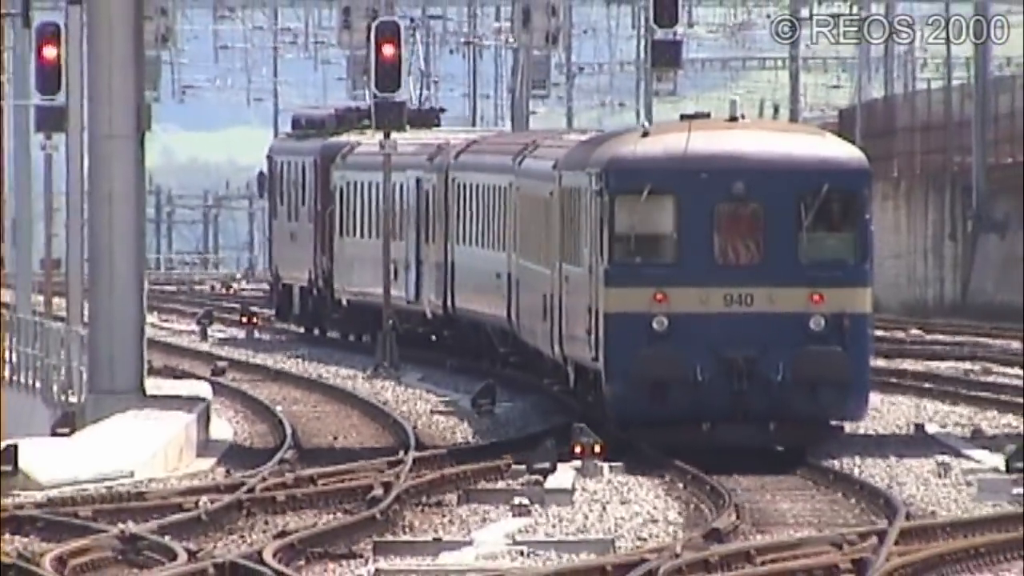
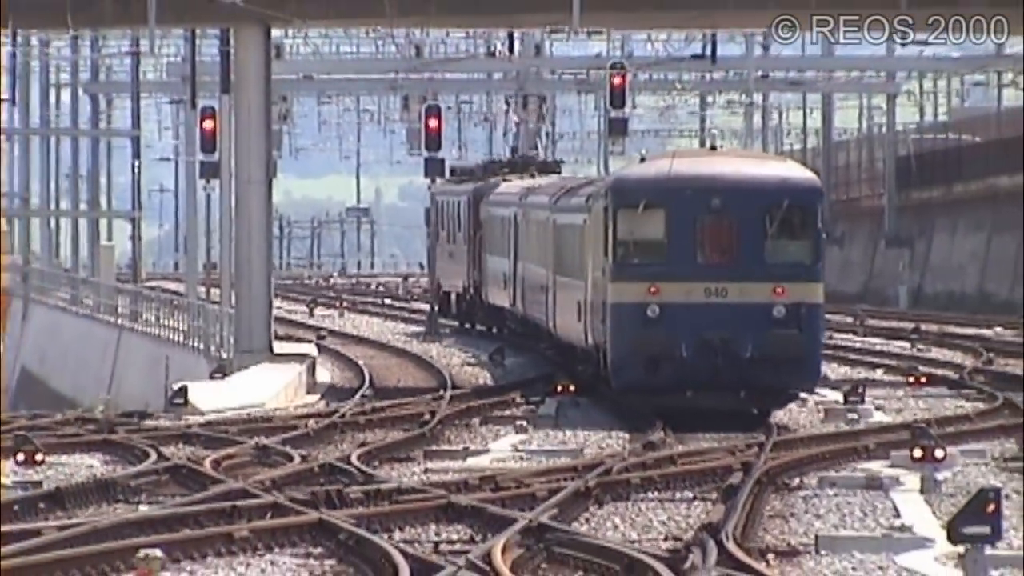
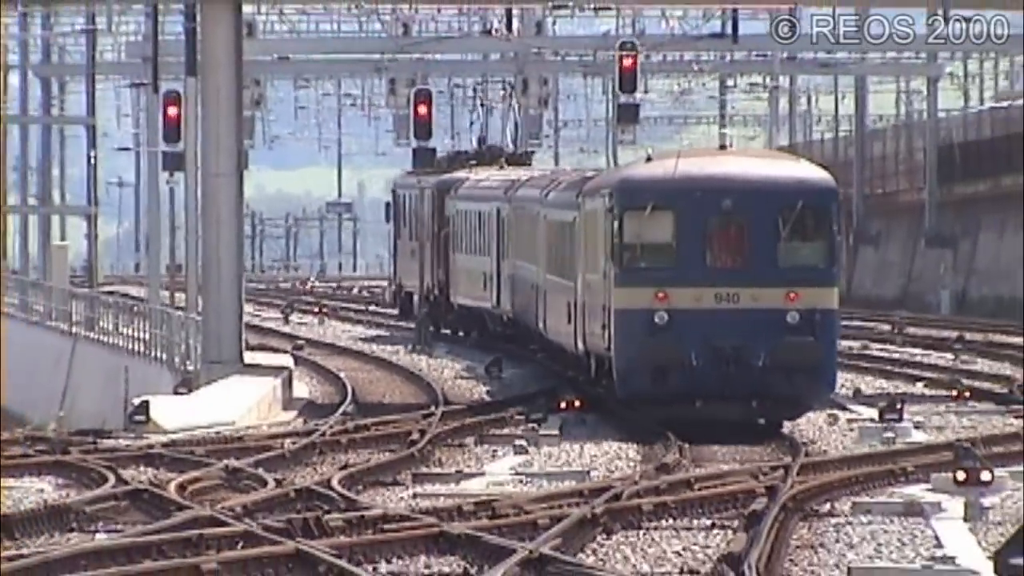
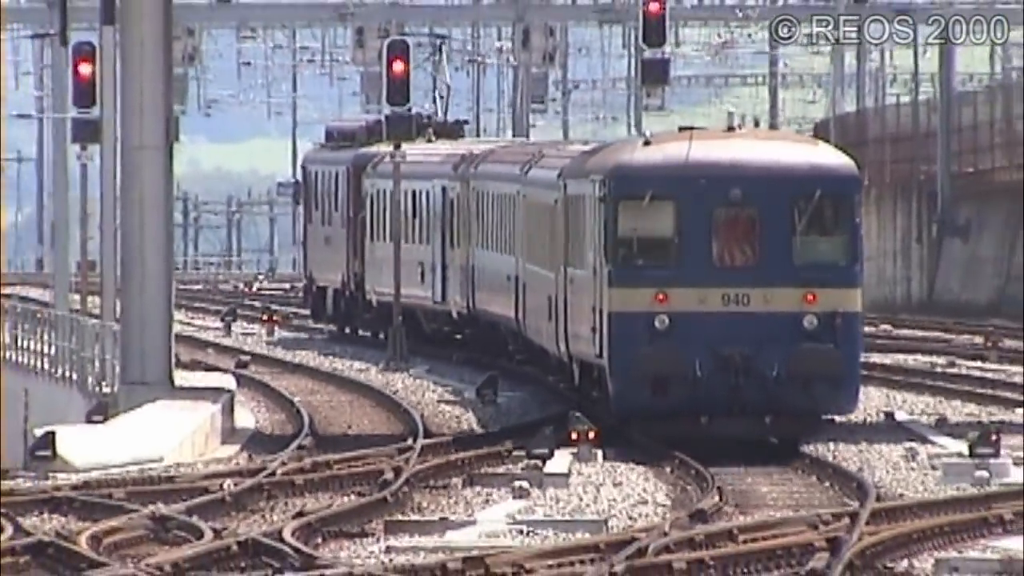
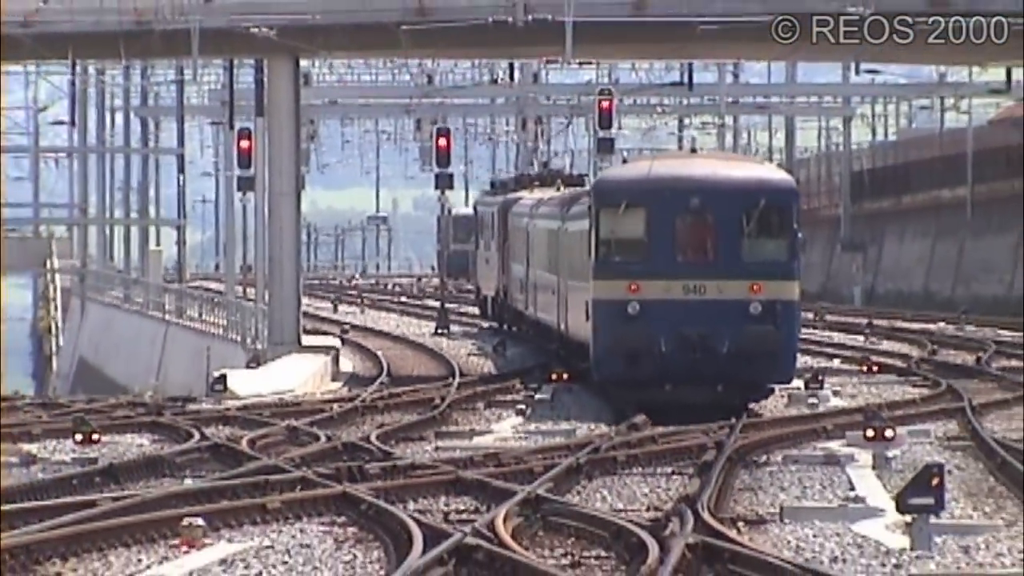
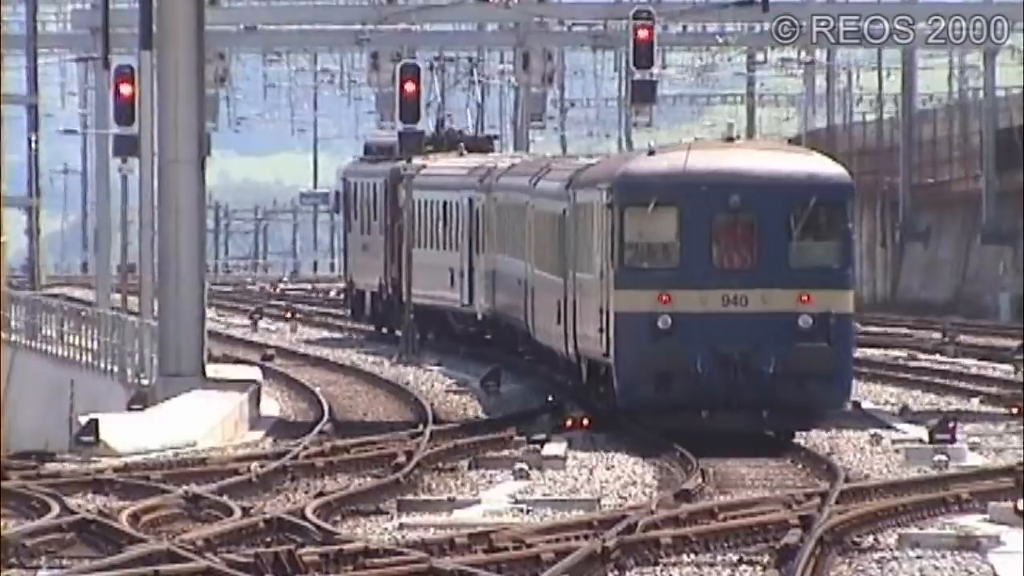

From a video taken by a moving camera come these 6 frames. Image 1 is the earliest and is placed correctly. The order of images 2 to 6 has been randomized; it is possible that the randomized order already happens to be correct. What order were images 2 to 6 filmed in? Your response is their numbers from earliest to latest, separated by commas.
4, 6, 3, 2, 5
